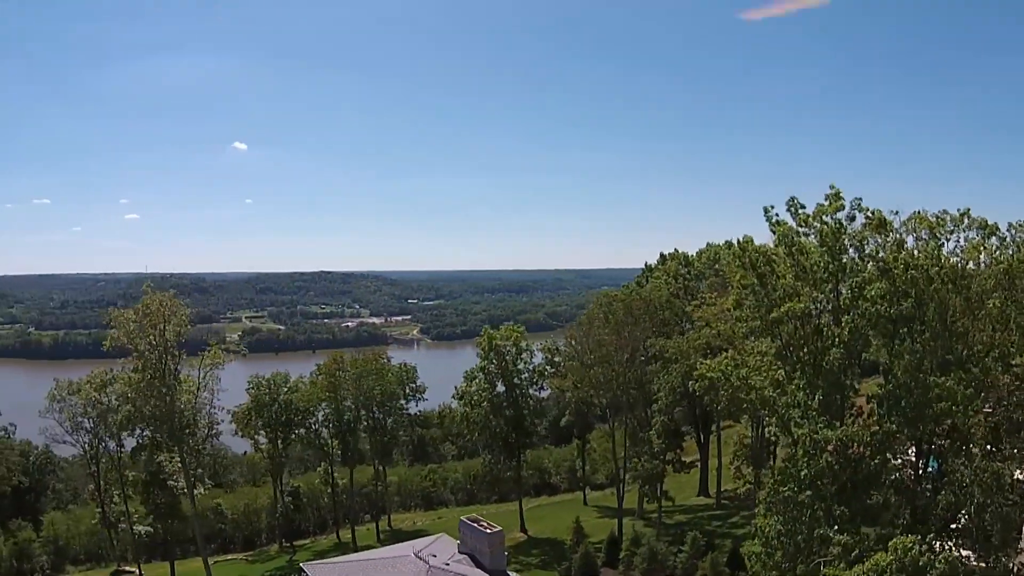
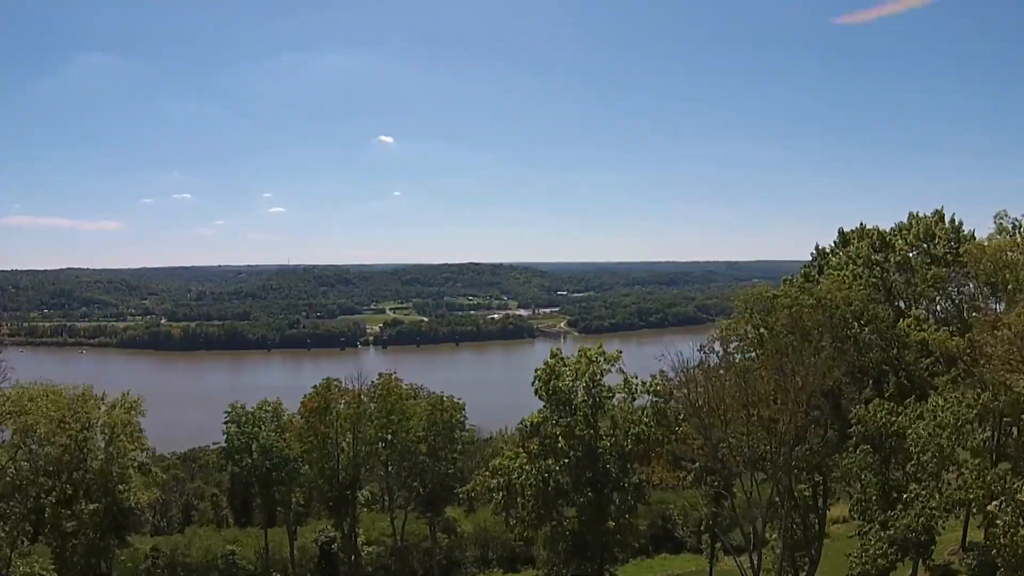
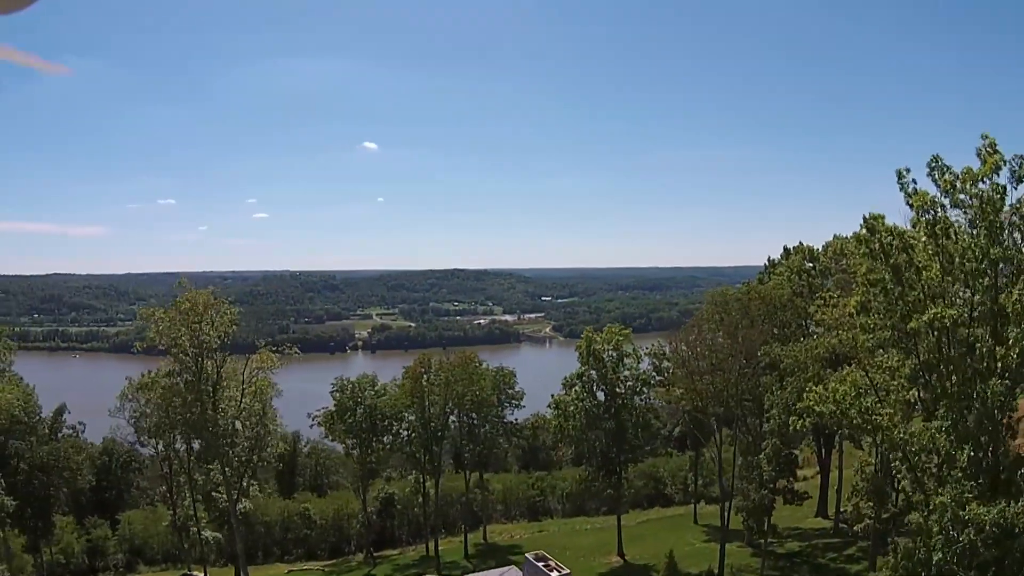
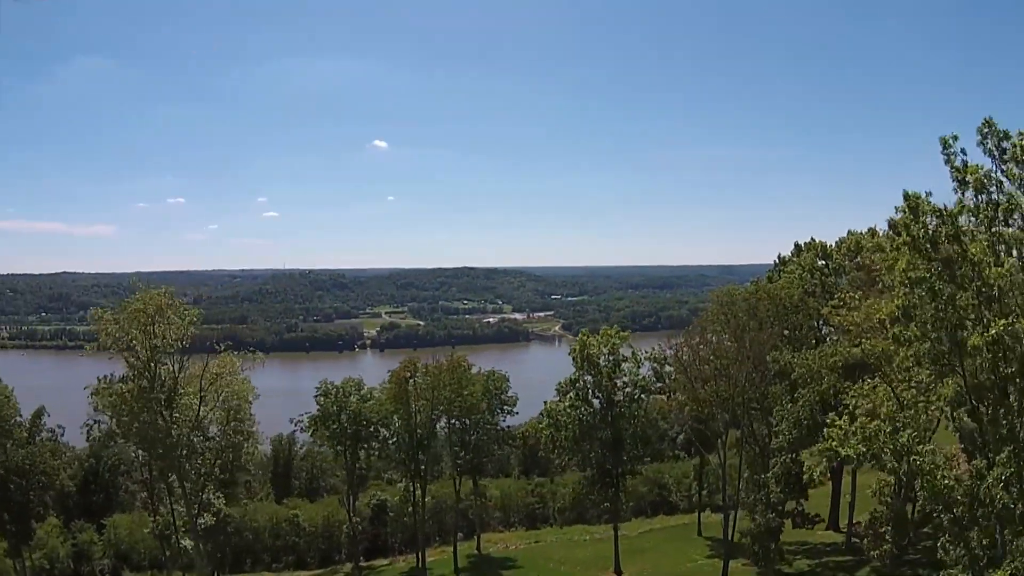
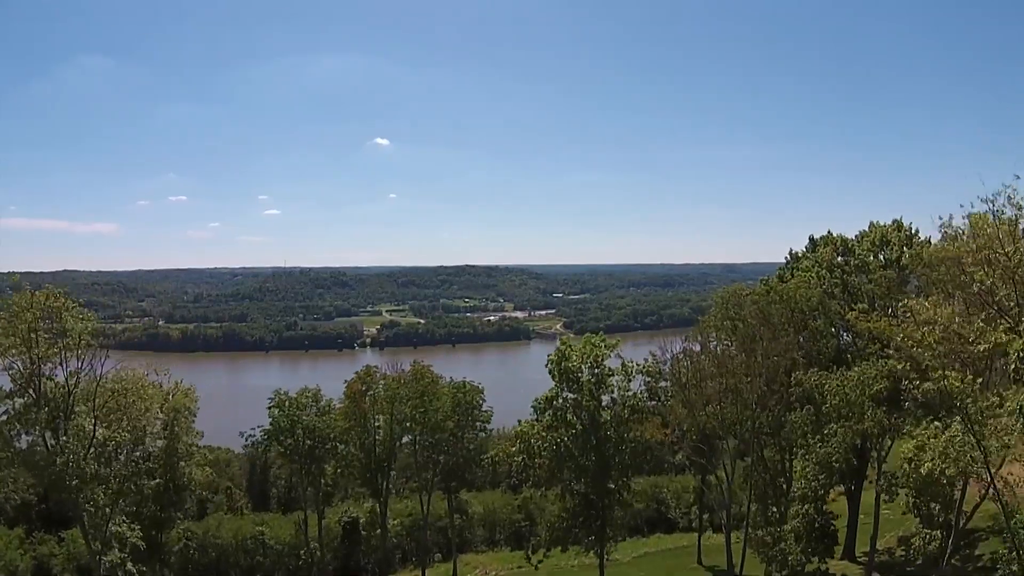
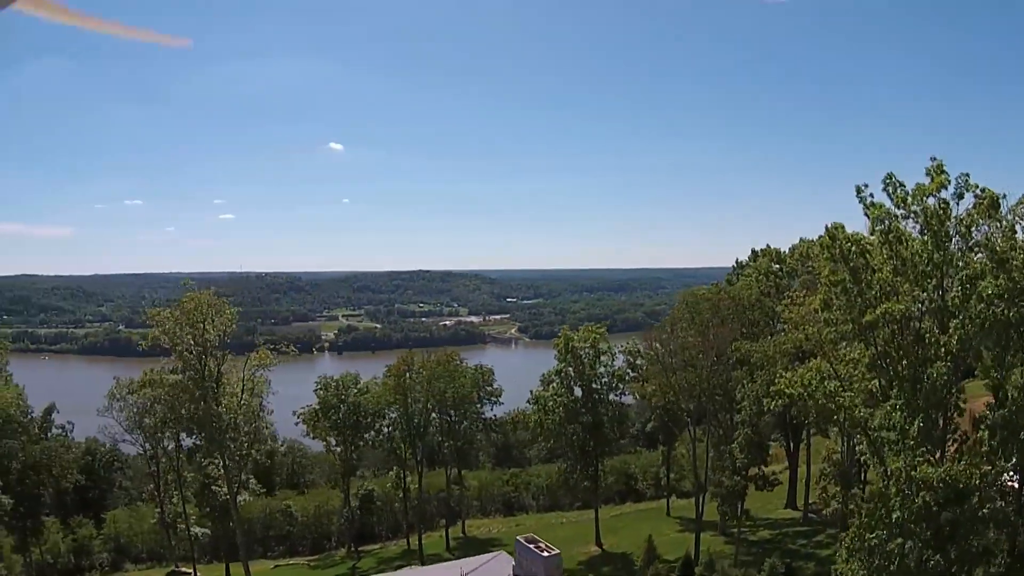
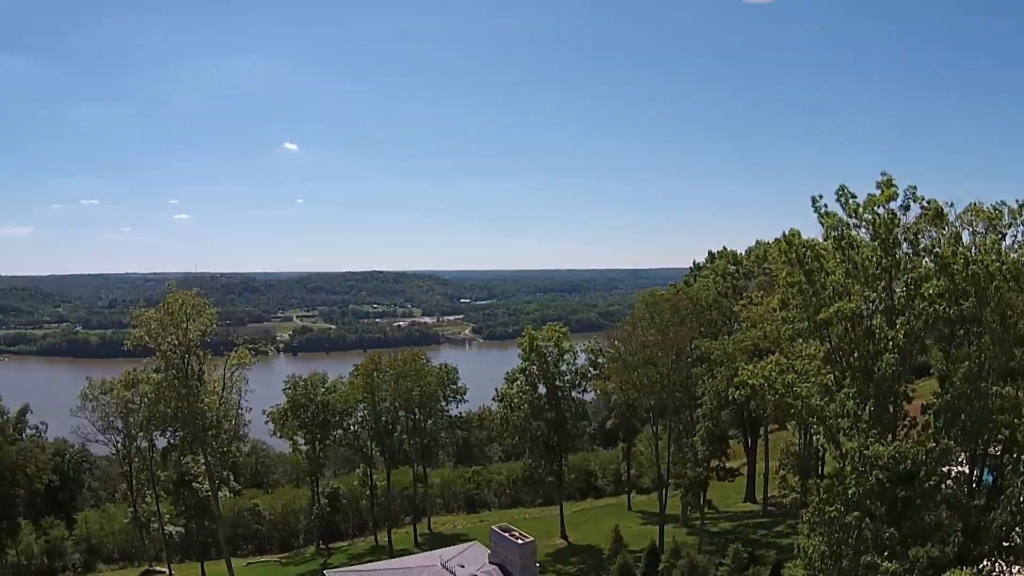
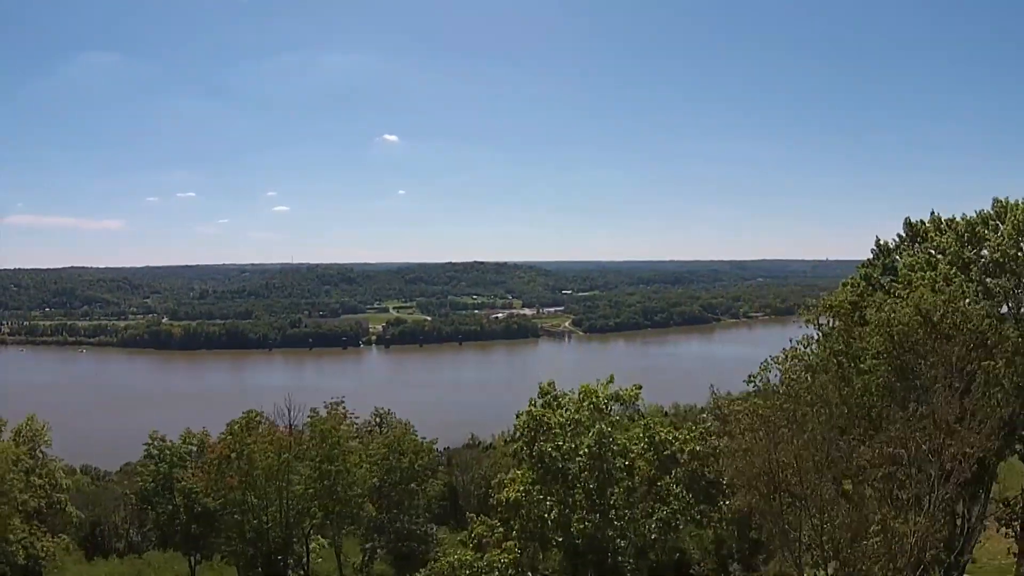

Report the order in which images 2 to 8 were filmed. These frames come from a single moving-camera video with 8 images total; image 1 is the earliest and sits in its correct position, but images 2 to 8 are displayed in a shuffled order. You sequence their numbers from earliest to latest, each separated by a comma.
7, 6, 3, 4, 5, 2, 8
